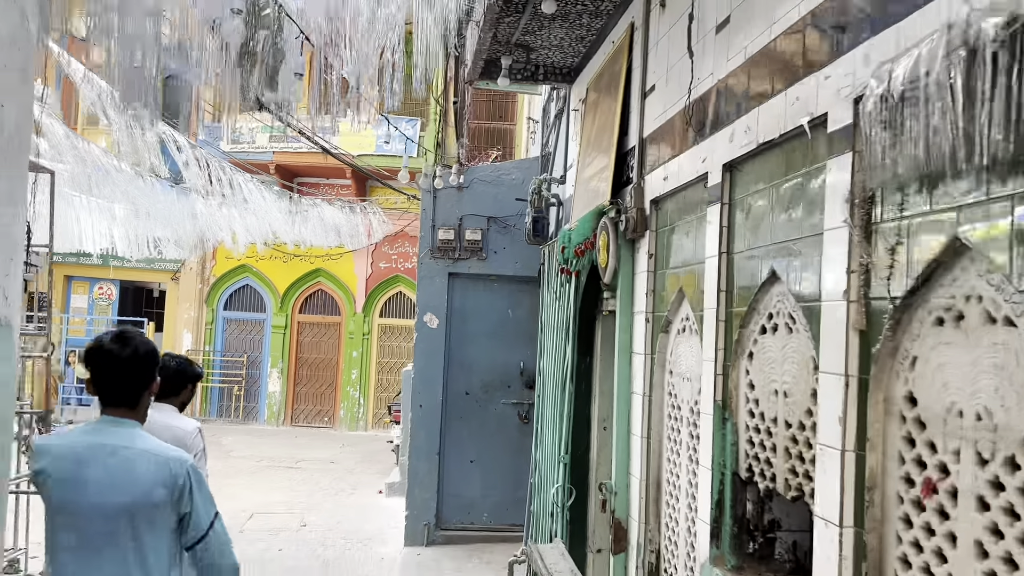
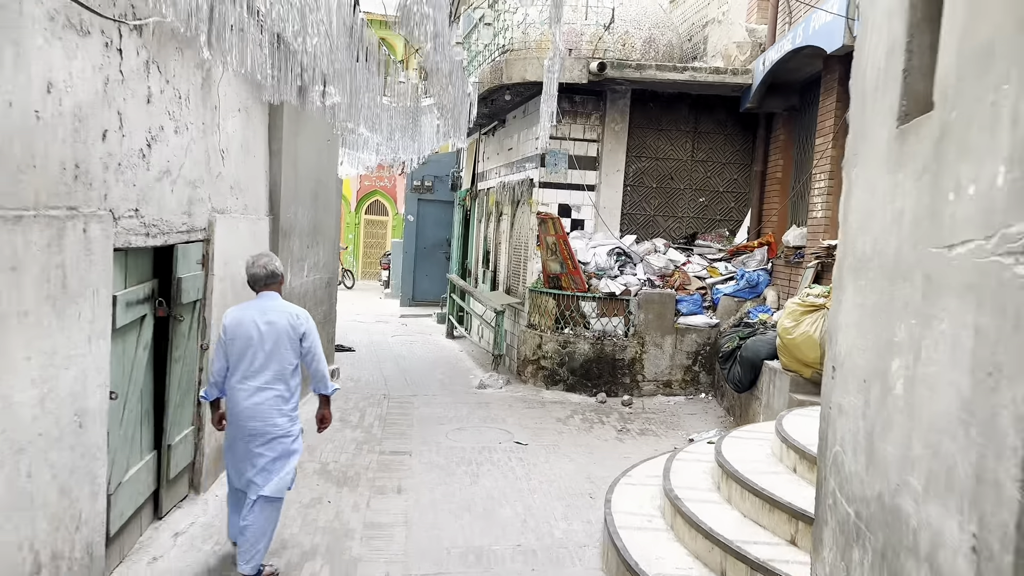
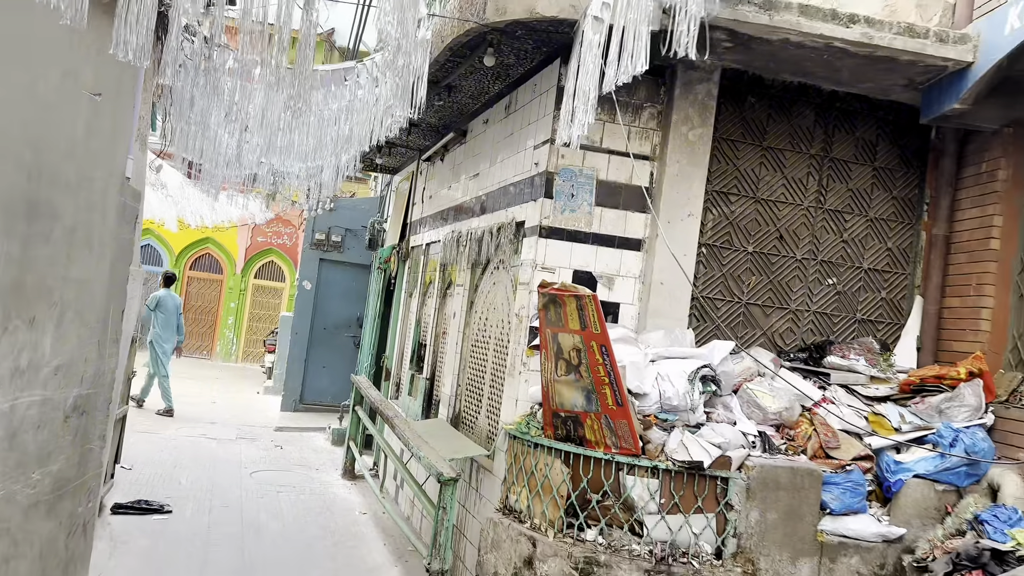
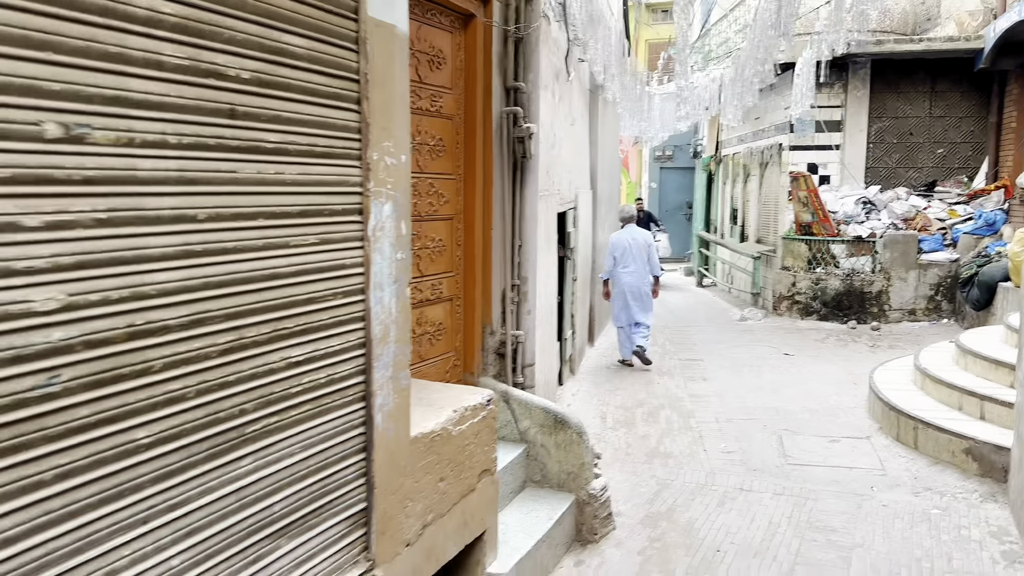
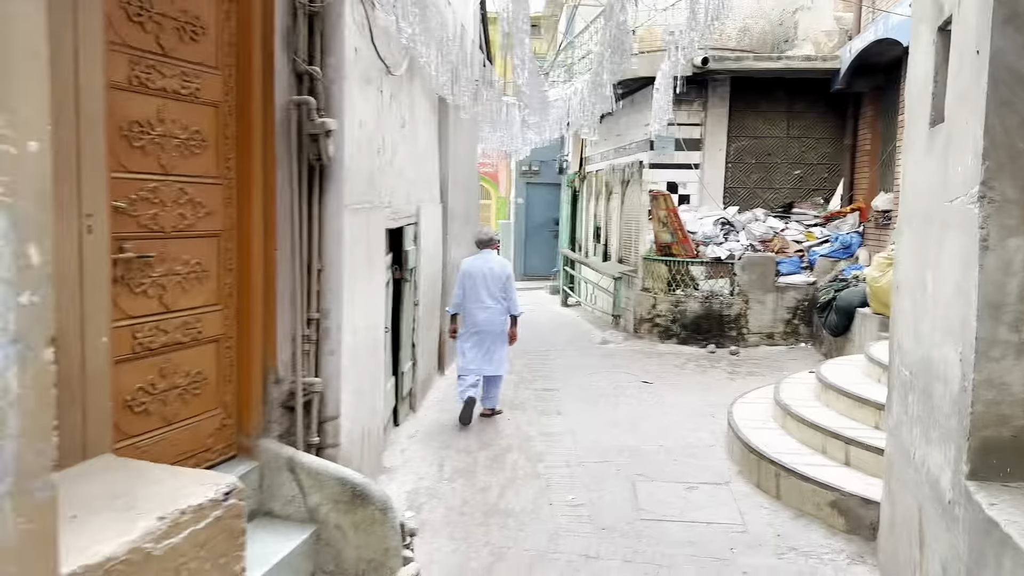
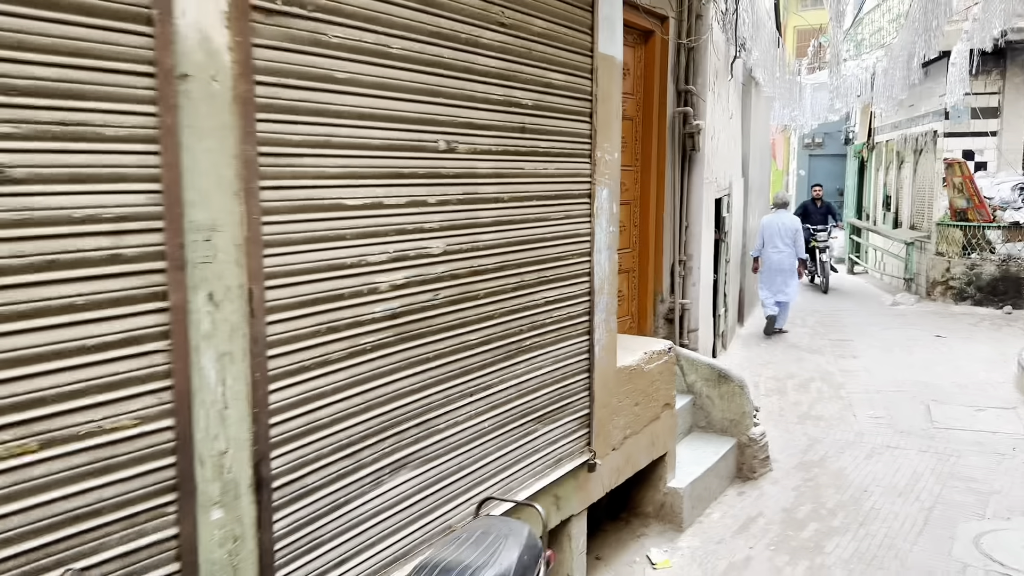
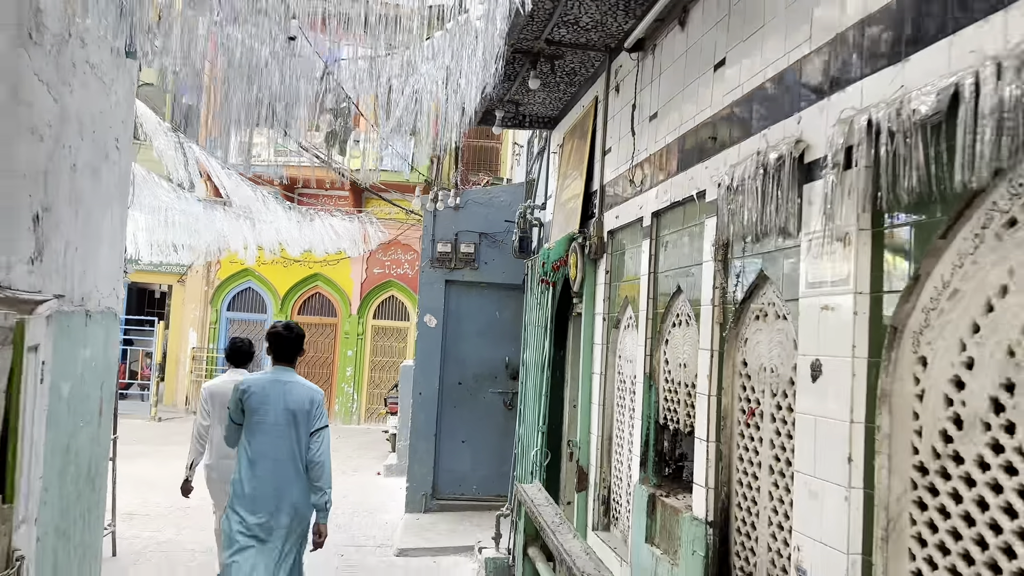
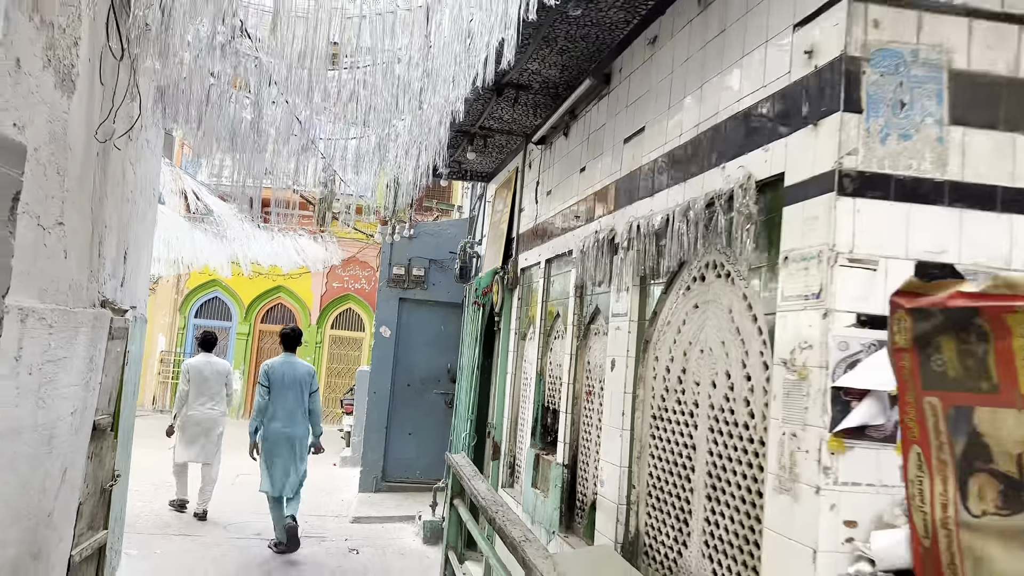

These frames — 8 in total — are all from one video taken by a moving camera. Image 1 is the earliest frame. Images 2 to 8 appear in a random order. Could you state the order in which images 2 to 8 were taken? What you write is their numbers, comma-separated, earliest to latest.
7, 8, 3, 2, 5, 4, 6
